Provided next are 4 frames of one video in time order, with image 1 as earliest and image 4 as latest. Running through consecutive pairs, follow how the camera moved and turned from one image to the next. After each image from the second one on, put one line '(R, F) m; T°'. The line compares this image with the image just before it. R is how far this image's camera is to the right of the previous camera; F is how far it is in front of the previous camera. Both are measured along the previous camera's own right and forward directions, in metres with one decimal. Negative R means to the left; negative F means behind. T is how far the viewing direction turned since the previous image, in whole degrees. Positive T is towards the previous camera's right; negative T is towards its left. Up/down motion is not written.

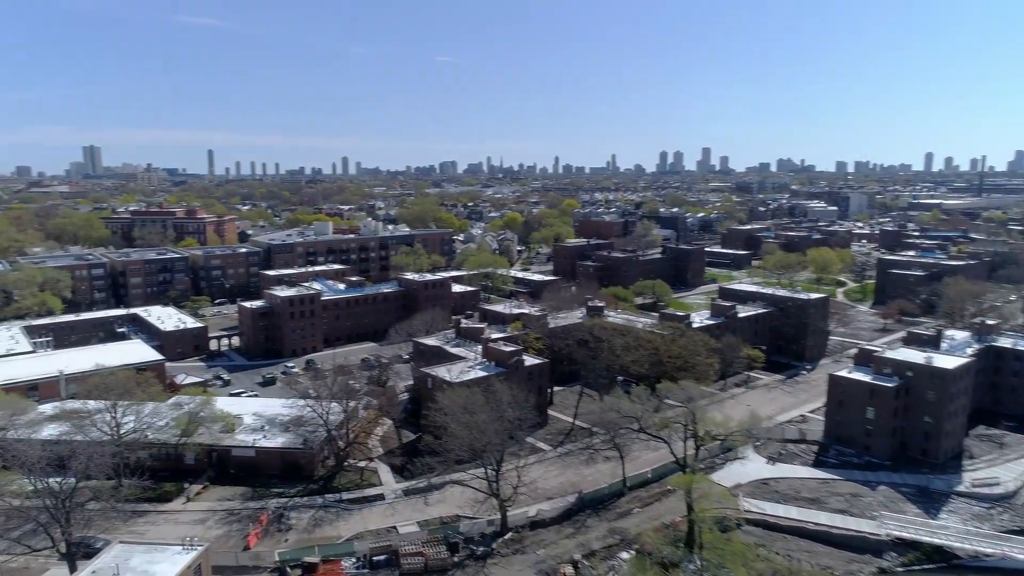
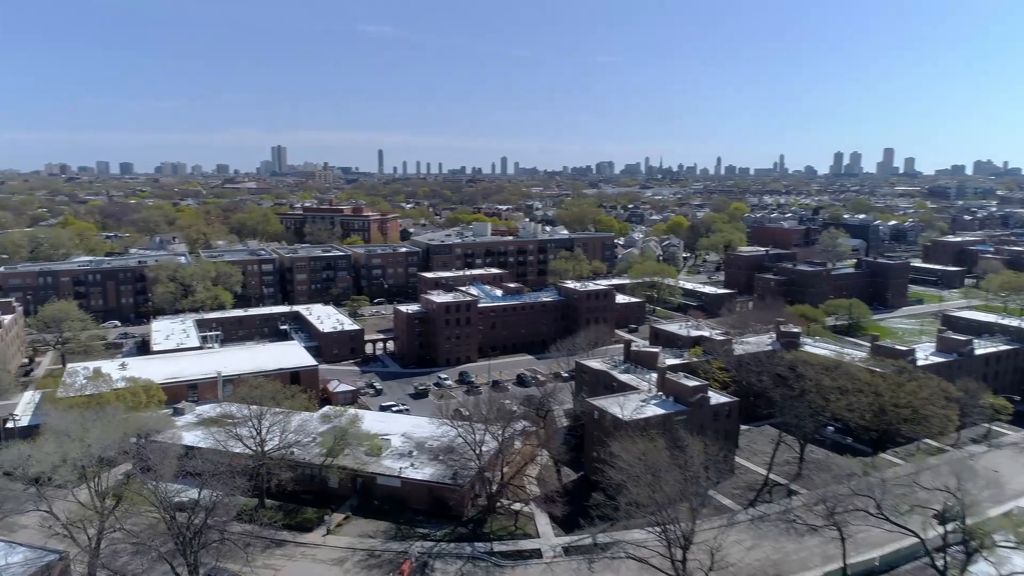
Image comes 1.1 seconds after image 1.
(-1.4, +4.7) m; -12°
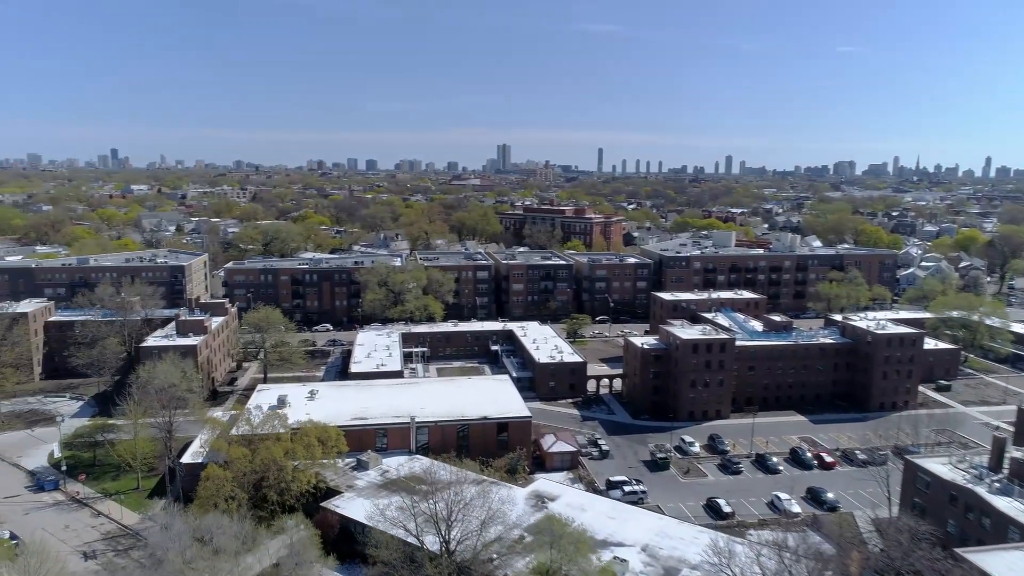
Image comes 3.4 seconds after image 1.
(-2.9, +9.7) m; -17°
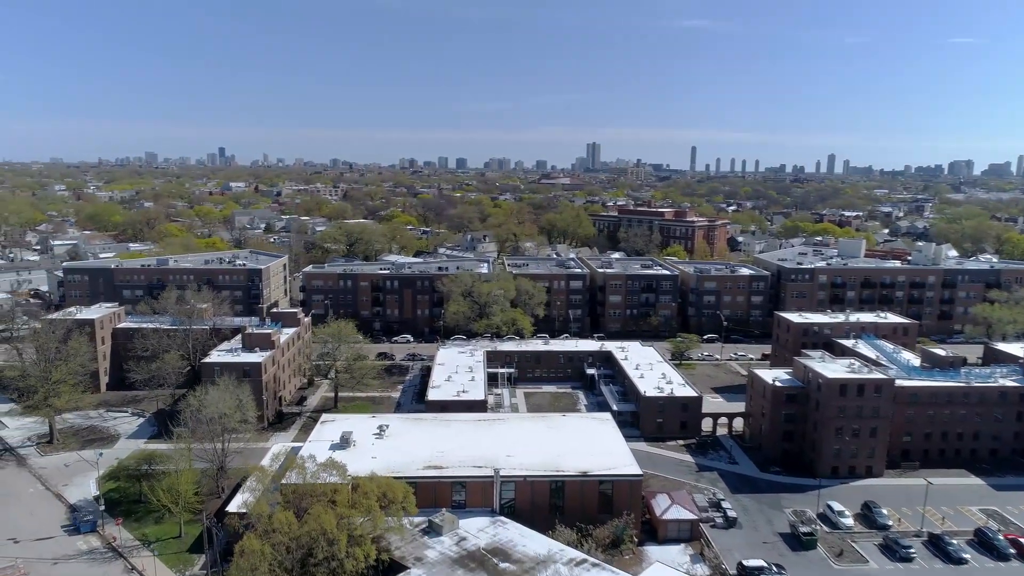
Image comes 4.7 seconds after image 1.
(-0.8, +5.6) m; -7°
